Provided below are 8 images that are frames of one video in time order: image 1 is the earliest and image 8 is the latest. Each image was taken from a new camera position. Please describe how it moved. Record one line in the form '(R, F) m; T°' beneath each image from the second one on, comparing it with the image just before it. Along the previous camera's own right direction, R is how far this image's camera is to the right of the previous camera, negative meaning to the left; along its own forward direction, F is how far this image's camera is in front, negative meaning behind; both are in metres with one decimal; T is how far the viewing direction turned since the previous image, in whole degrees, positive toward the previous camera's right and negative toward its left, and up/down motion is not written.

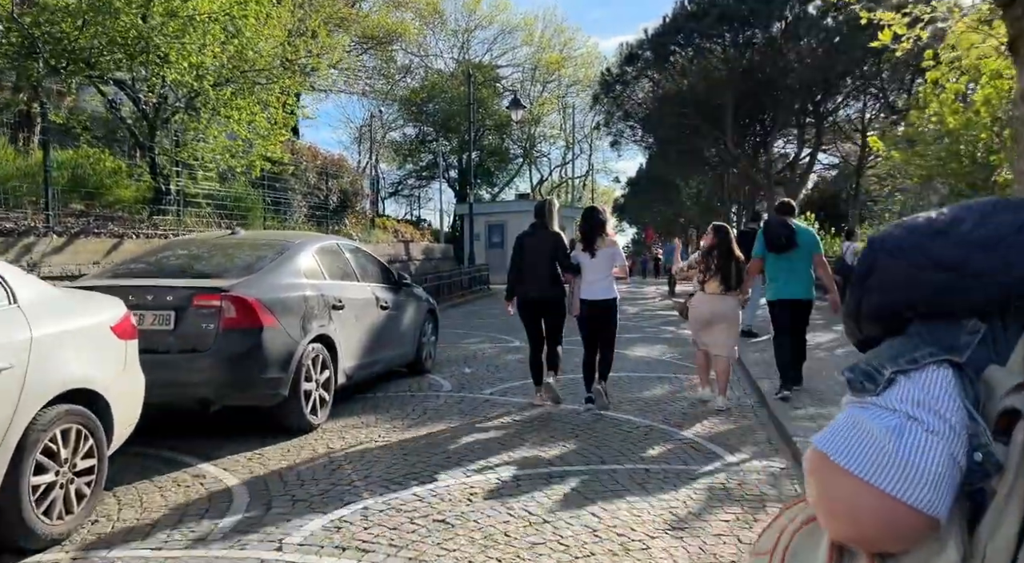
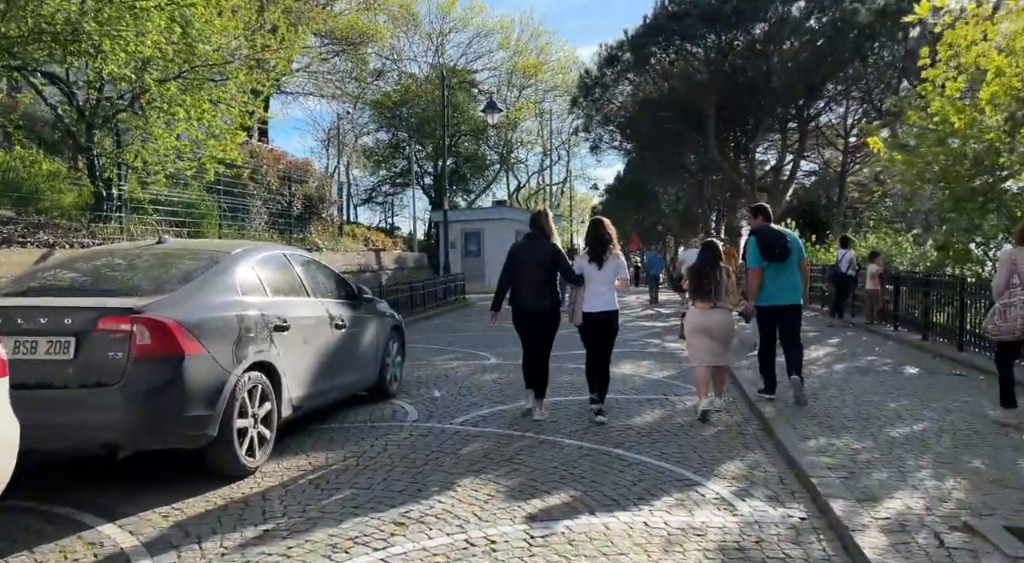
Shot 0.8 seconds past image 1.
(0.0, +0.8) m; +2°
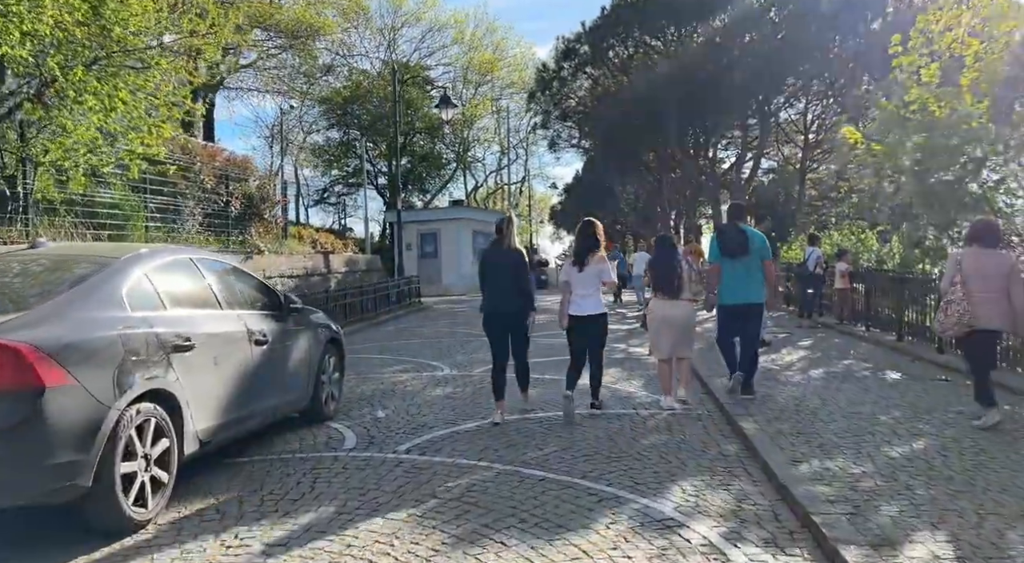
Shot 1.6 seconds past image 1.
(+0.1, +0.8) m; +3°
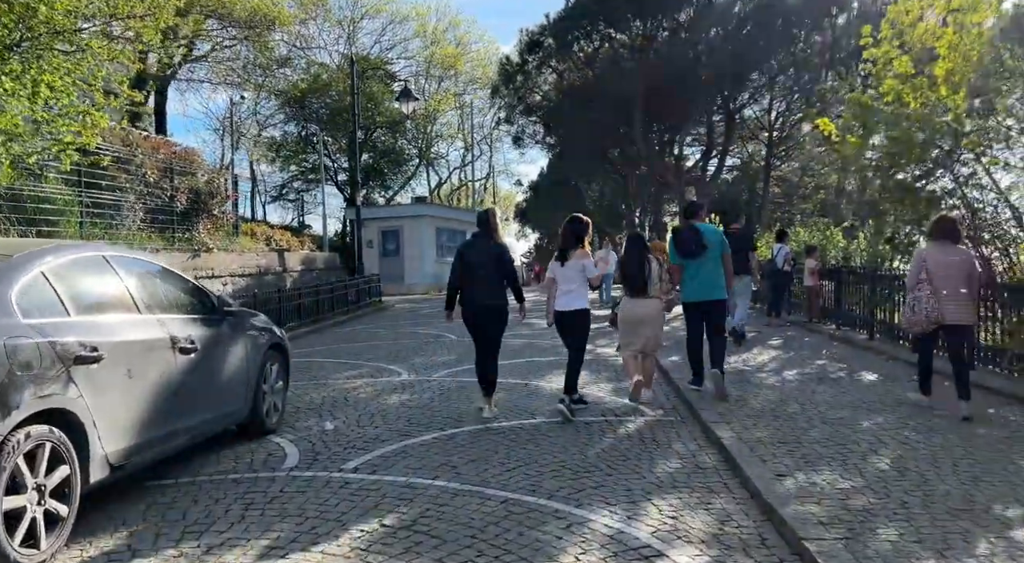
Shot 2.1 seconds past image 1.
(+0.1, +0.5) m; +3°
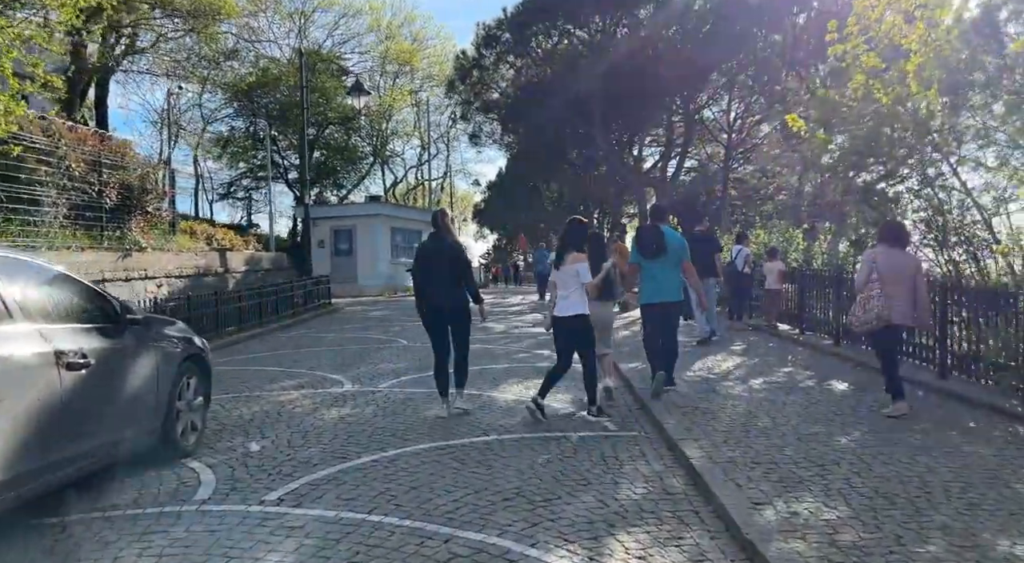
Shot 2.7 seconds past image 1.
(+0.1, +0.6) m; +3°
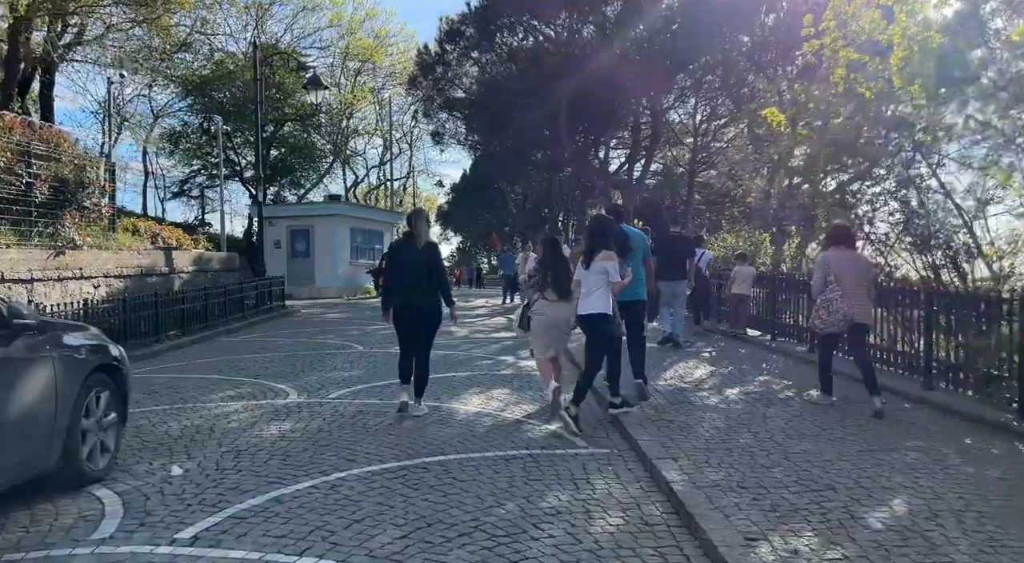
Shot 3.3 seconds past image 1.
(0.0, +0.6) m; +3°
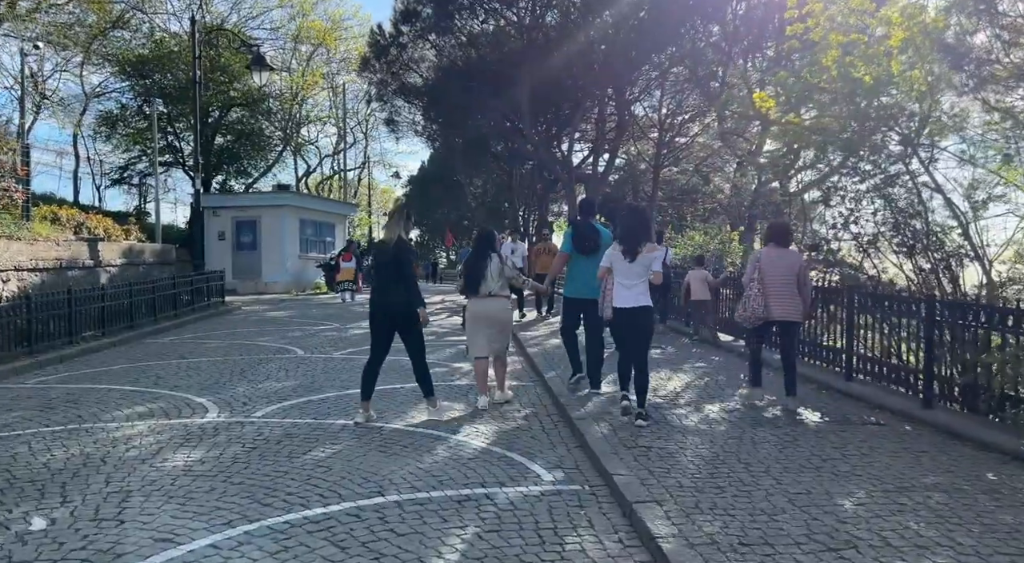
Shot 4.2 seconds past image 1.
(0.0, +0.9) m; +3°
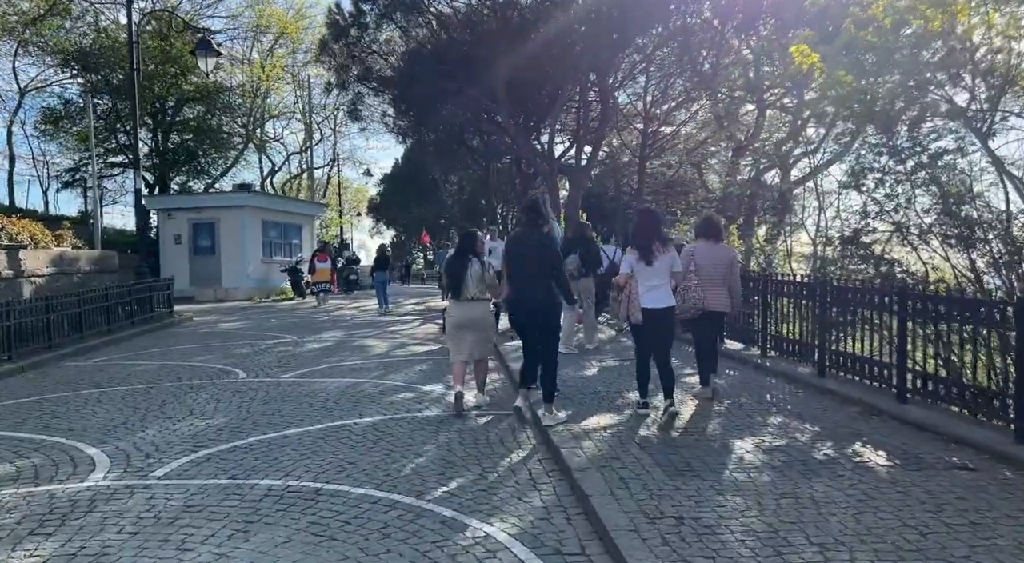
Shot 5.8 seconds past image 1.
(0.0, +1.4) m; +2°
